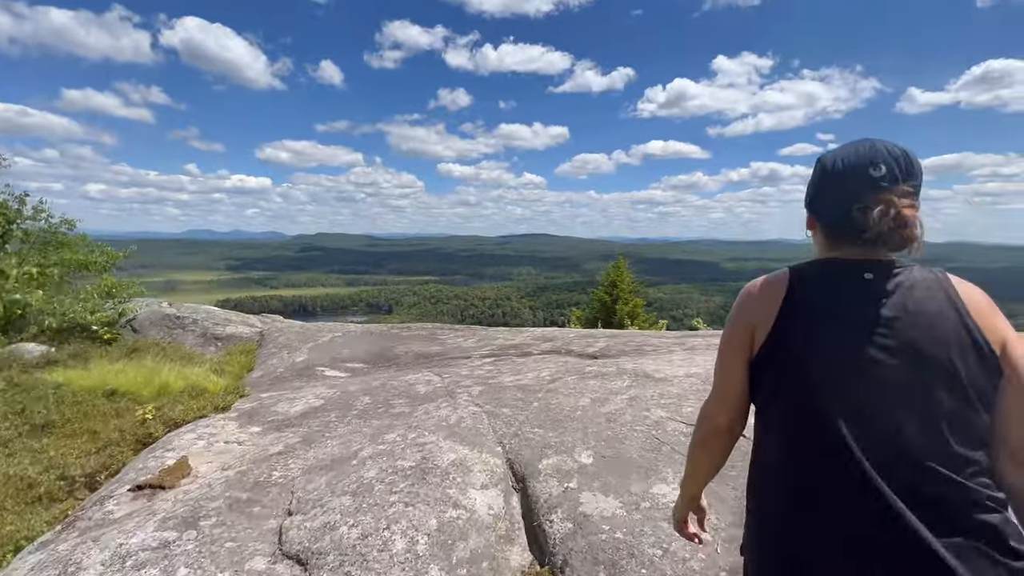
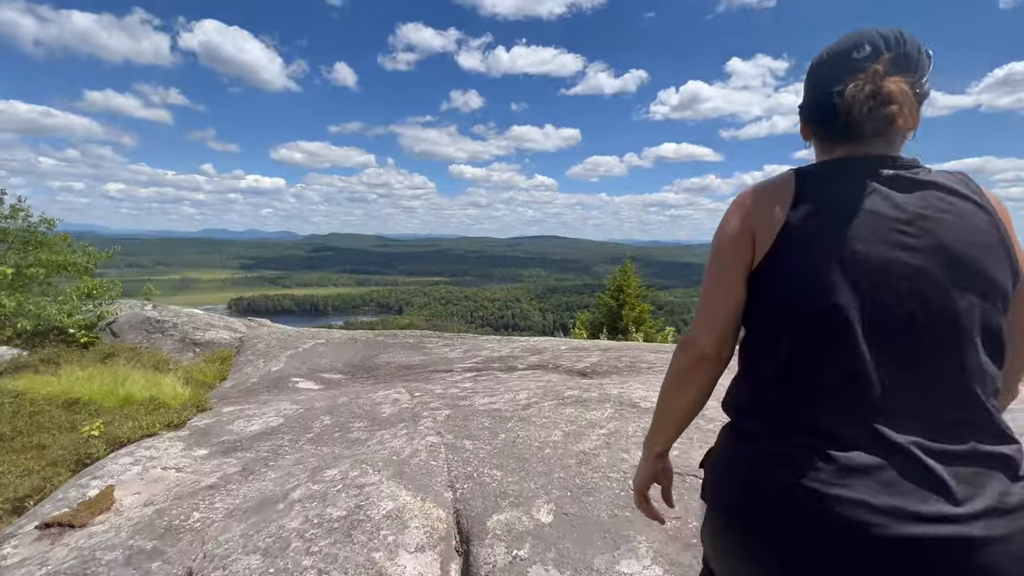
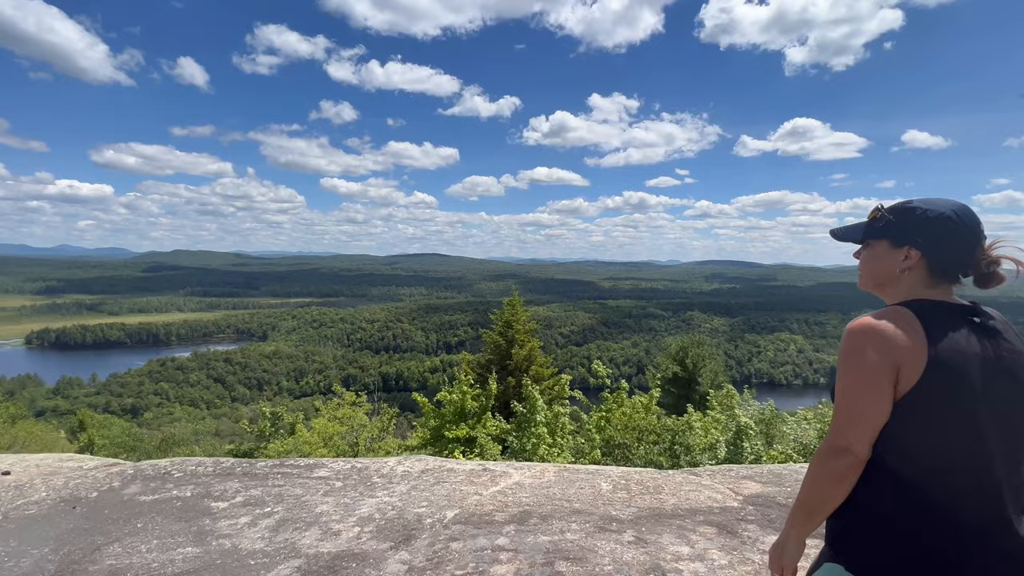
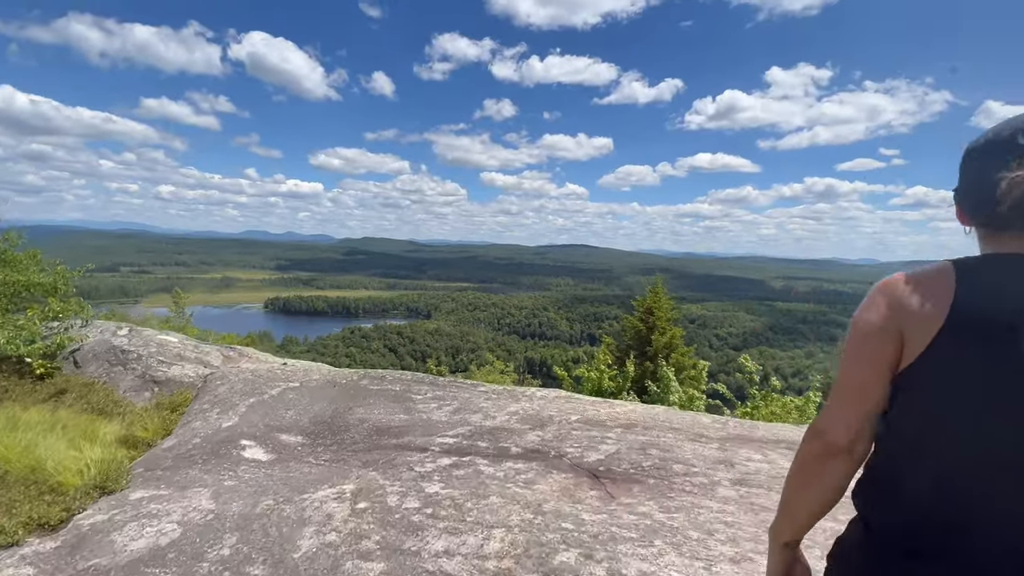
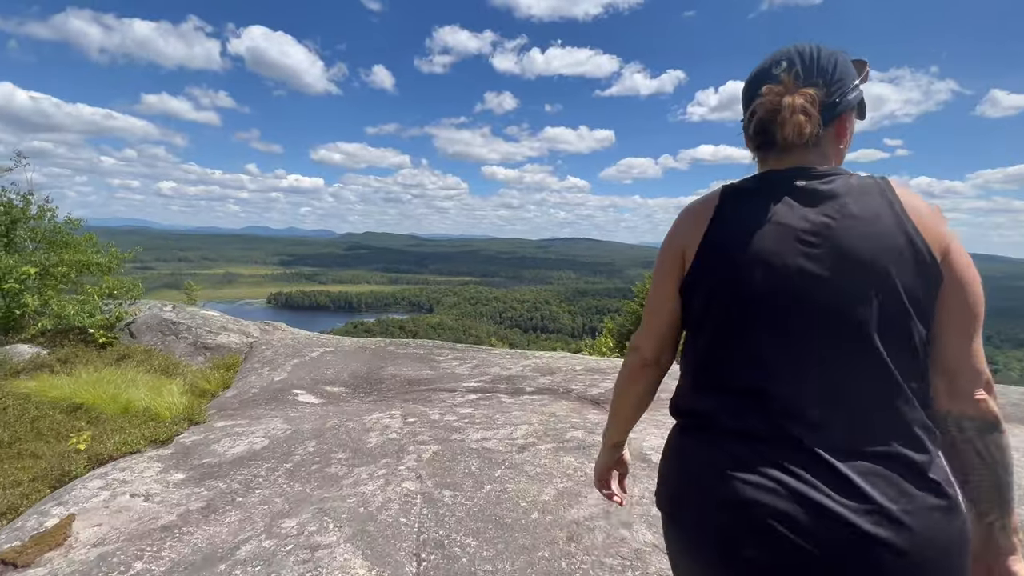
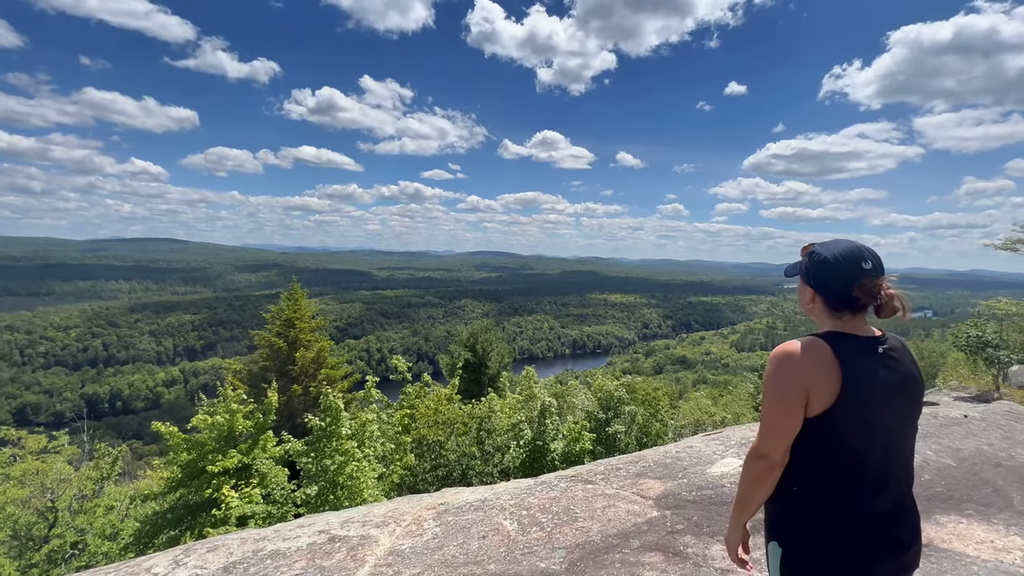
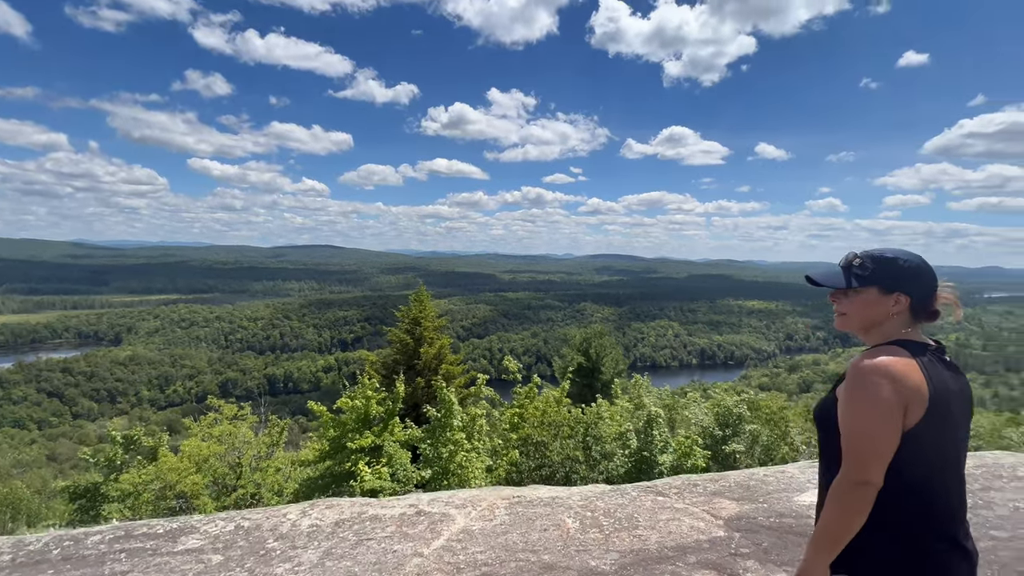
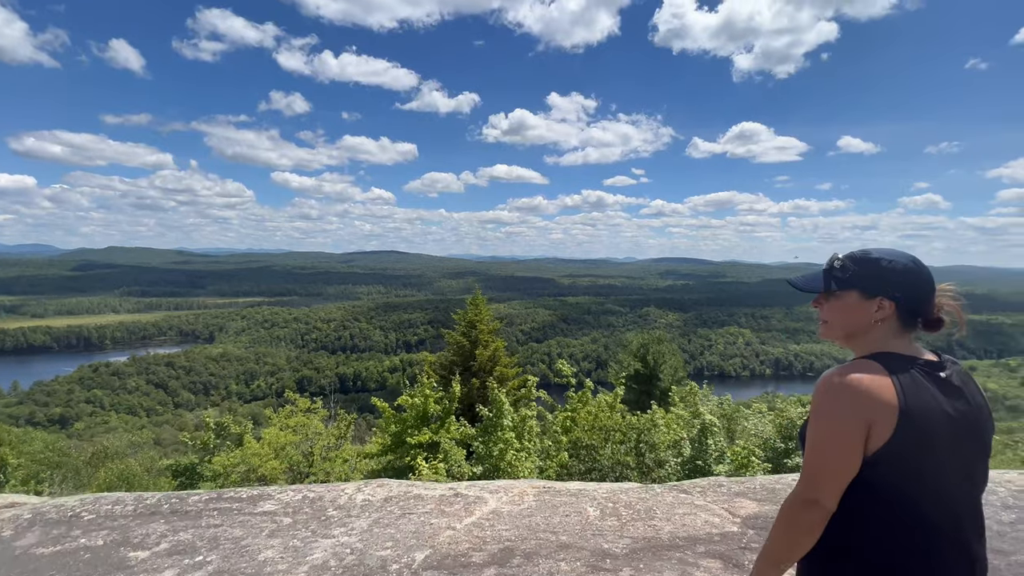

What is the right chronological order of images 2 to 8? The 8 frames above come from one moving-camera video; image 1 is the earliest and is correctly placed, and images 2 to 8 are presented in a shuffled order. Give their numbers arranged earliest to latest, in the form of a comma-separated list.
2, 5, 4, 3, 8, 7, 6
